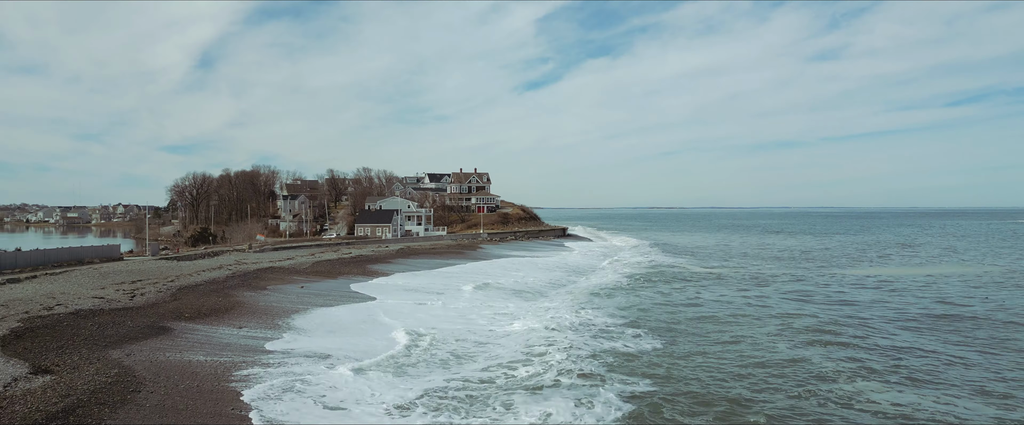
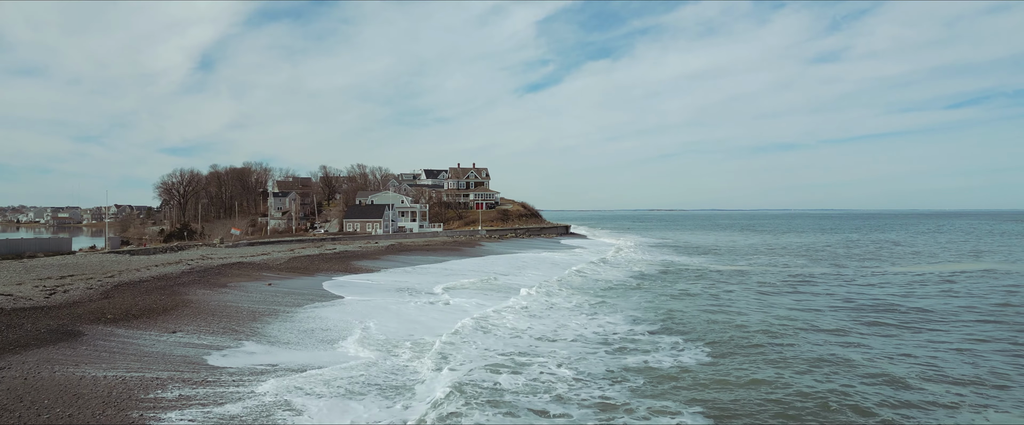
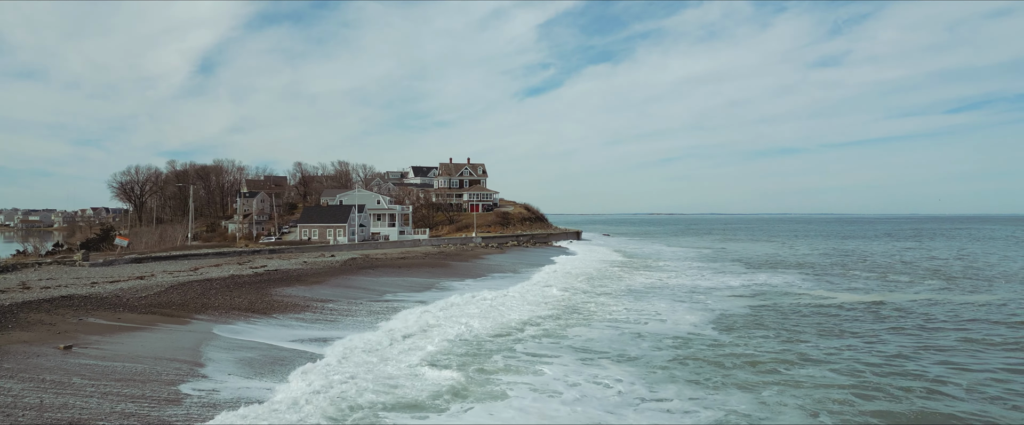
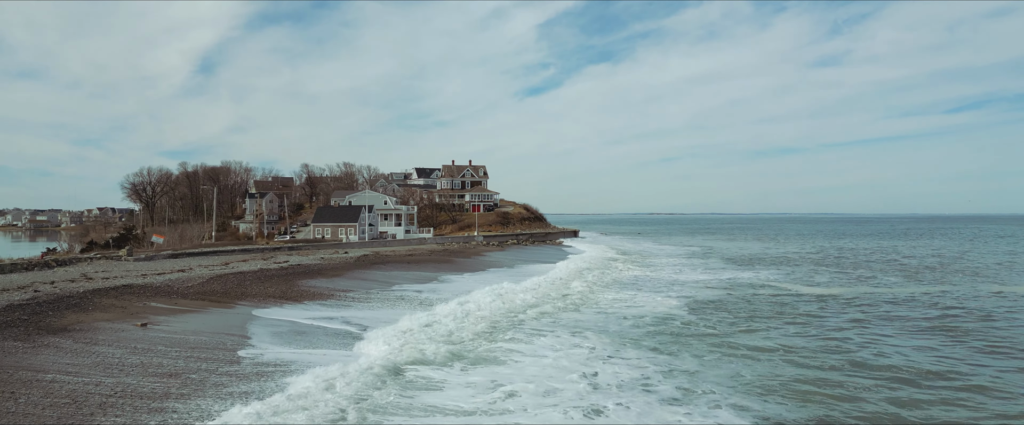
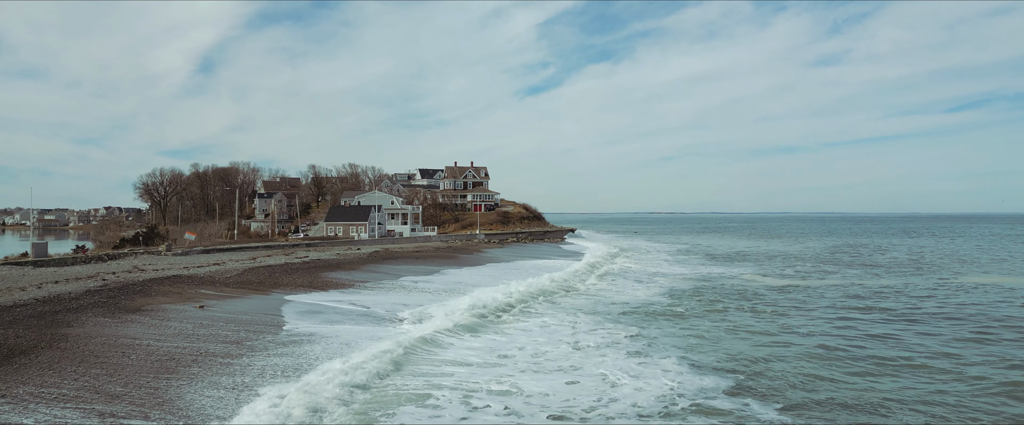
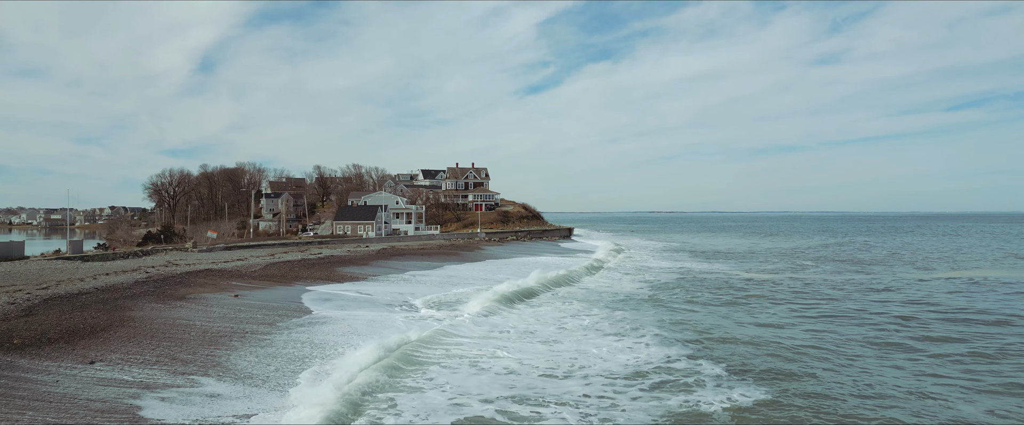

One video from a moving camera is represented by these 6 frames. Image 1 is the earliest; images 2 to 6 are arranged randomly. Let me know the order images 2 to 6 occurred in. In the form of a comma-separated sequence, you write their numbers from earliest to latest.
2, 6, 5, 4, 3
